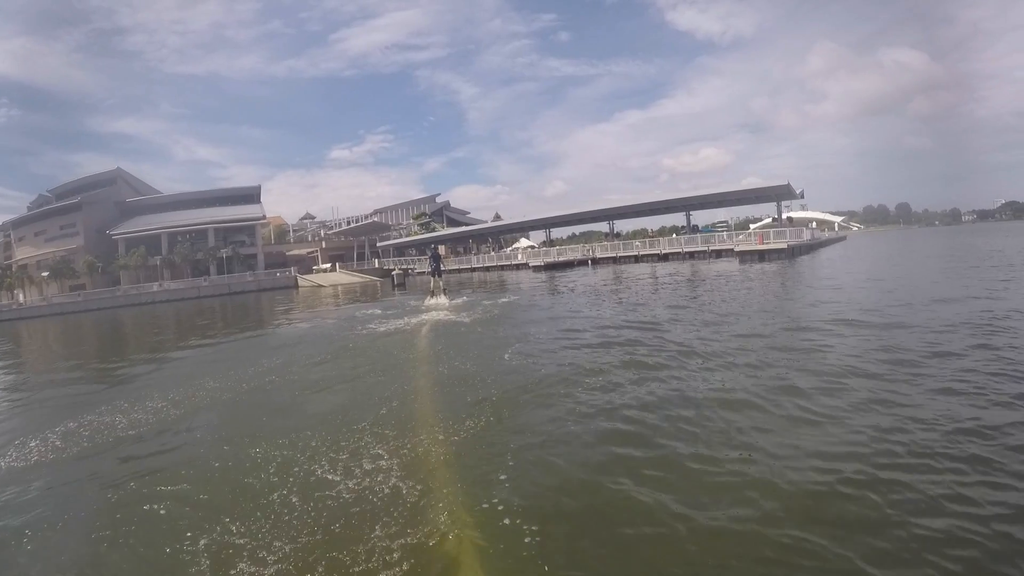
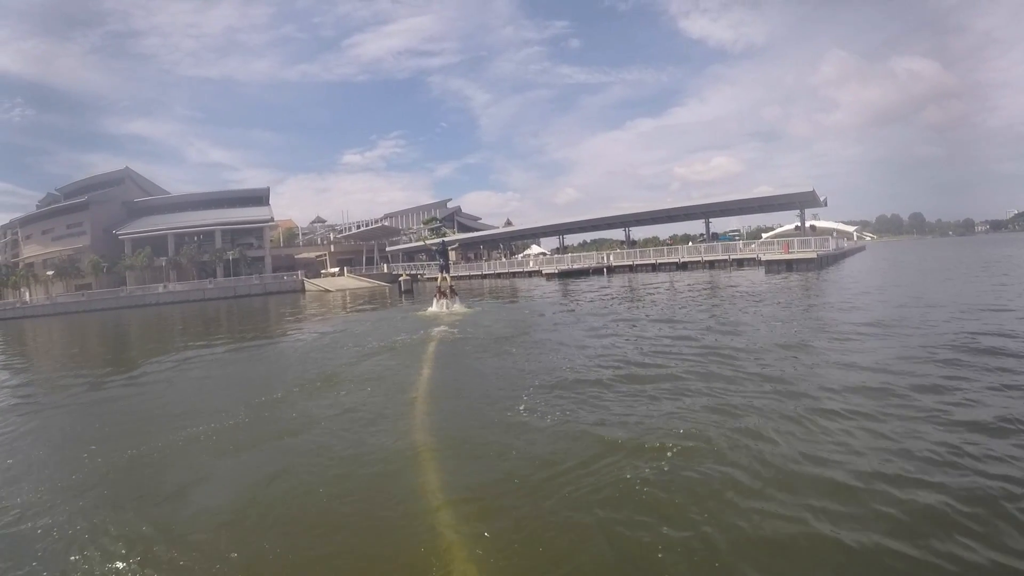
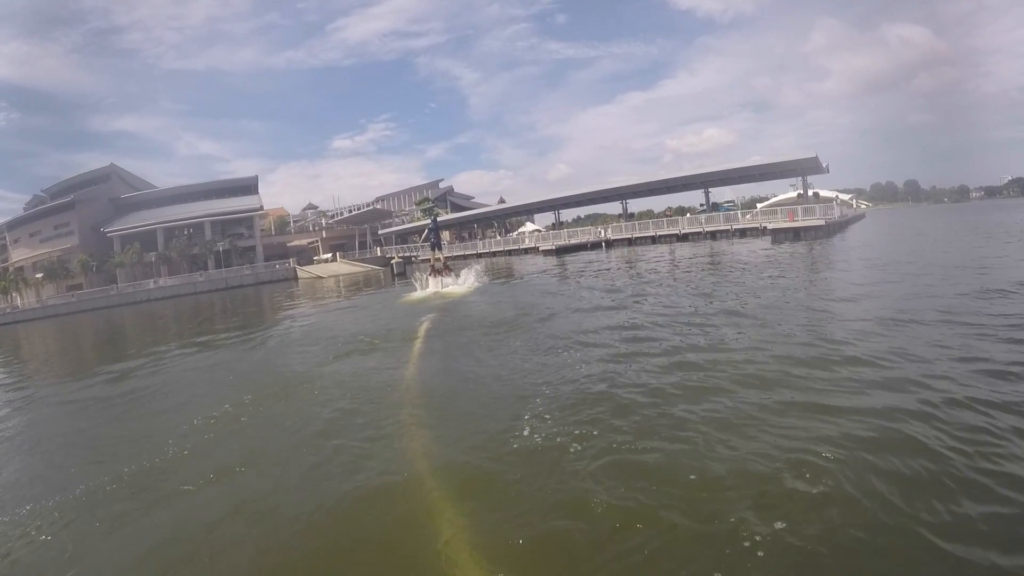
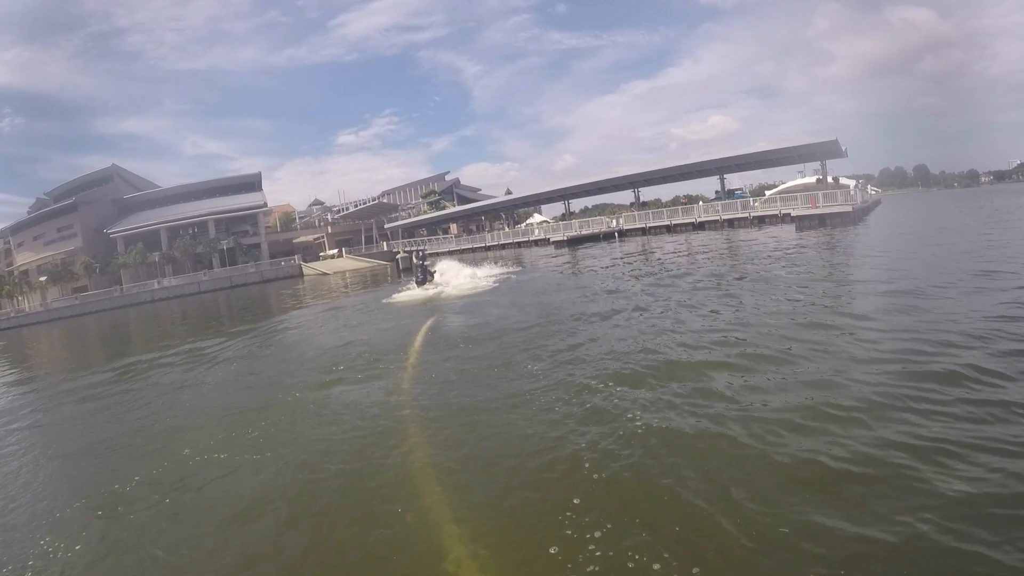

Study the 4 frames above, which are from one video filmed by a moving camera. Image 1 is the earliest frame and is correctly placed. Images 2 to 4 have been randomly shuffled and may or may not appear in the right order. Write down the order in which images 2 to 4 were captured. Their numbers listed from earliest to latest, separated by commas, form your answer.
2, 3, 4
